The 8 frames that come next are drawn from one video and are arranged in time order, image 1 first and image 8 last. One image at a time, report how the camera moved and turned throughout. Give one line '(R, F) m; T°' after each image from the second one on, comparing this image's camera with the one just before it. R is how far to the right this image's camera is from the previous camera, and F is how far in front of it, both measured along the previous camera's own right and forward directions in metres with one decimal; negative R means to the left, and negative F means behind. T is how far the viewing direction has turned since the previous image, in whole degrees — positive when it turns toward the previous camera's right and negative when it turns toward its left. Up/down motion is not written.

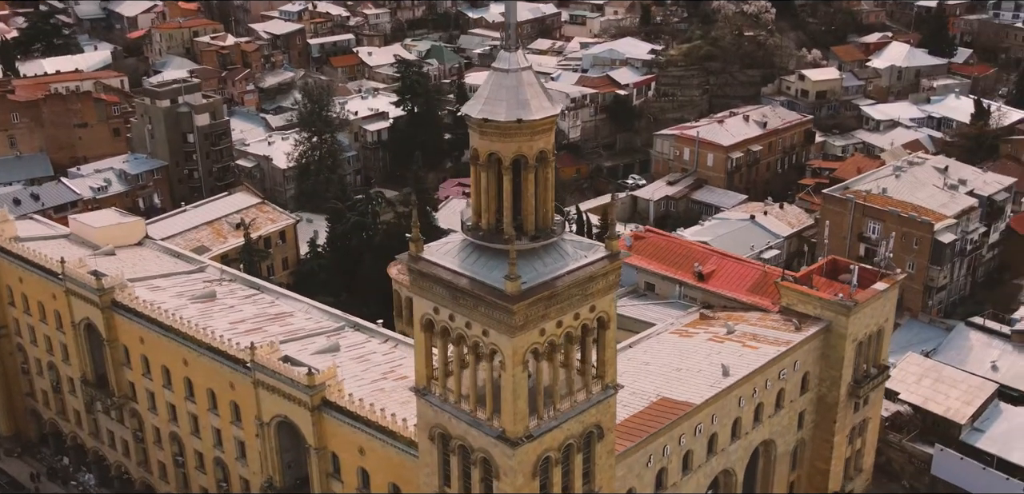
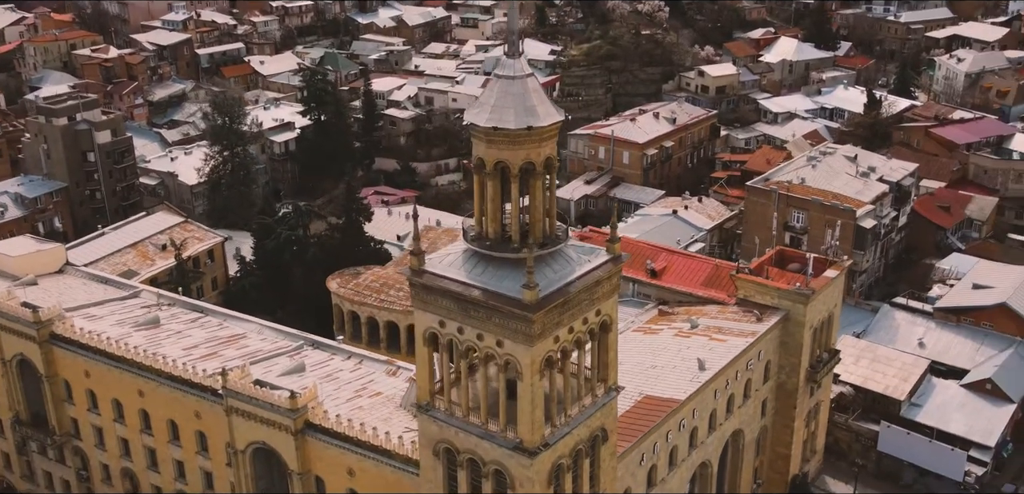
(-2.7, +0.4) m; +7°
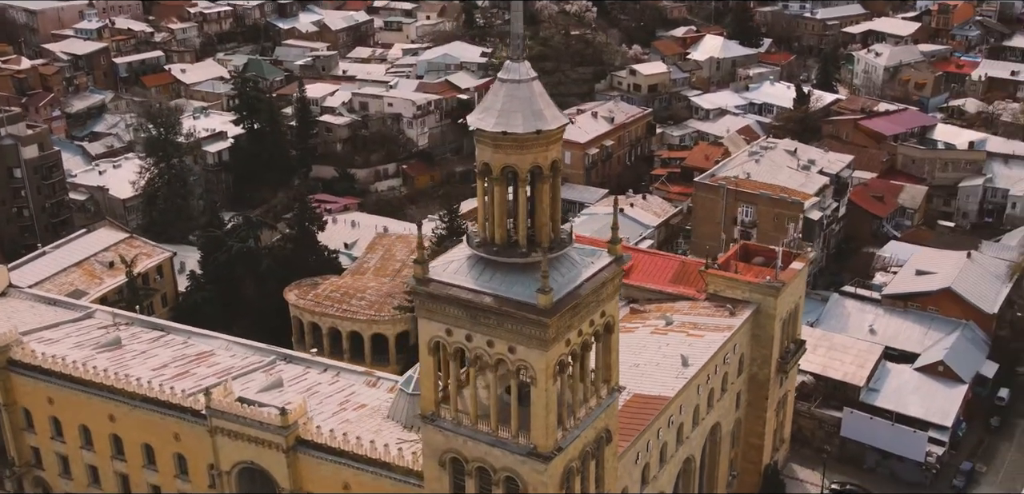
(-1.9, +0.2) m; +5°
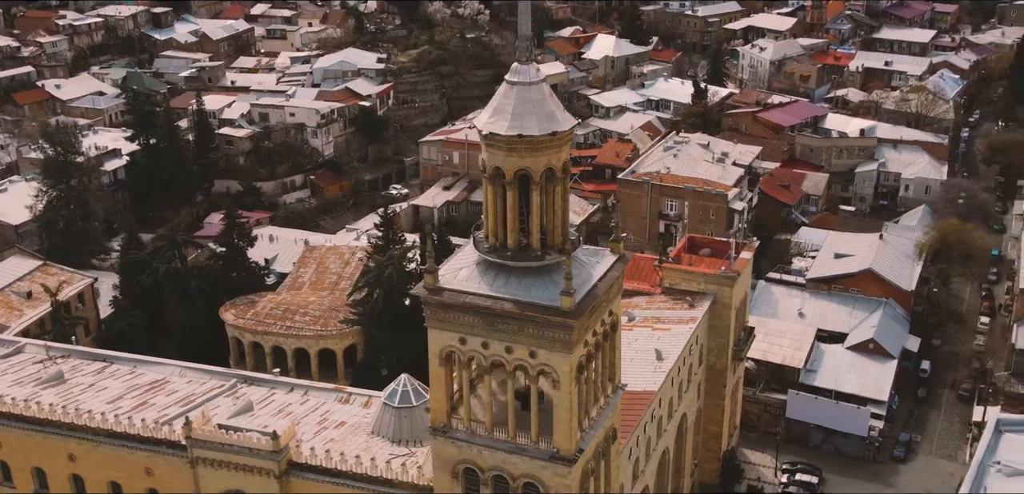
(-2.8, +0.4) m; +8°
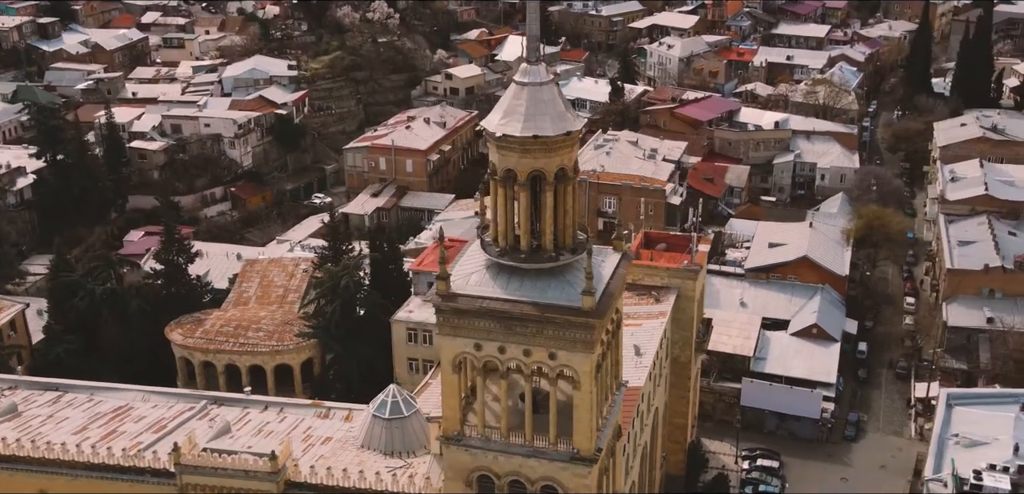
(-2.4, +0.3) m; +6°
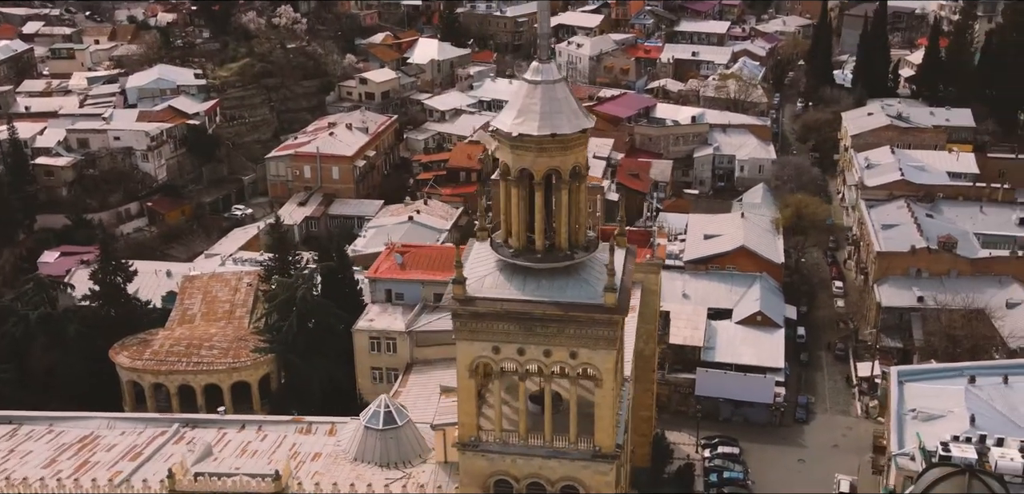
(-2.5, +0.3) m; +6°
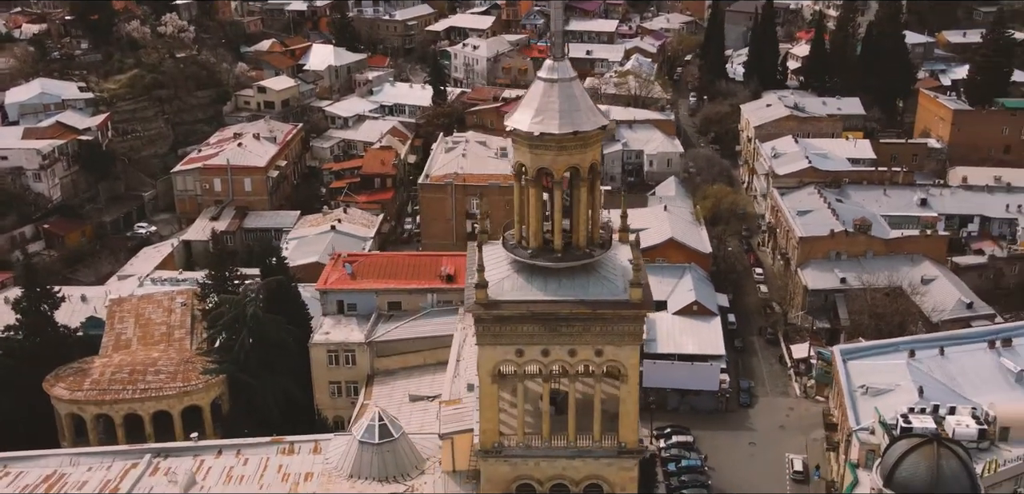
(-2.8, +0.4) m; +8°
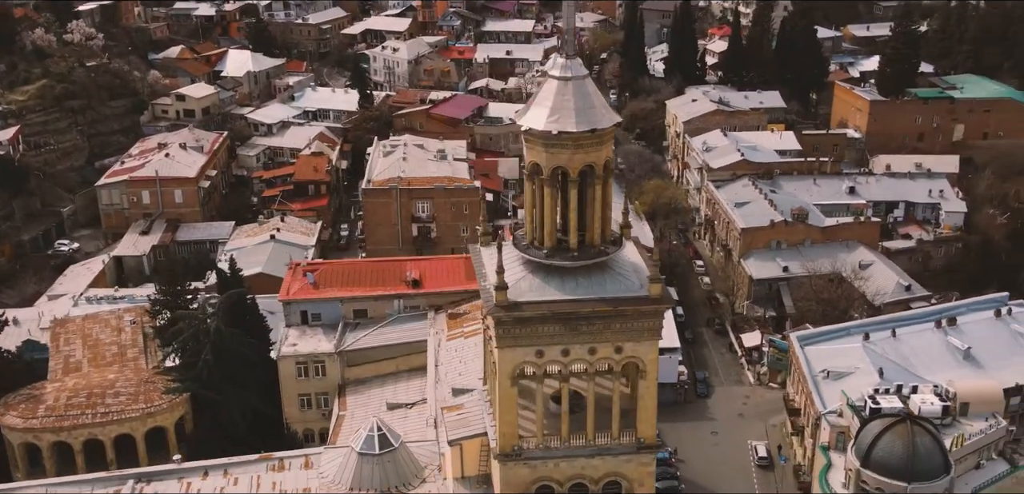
(-2.2, +0.3) m; +6°
